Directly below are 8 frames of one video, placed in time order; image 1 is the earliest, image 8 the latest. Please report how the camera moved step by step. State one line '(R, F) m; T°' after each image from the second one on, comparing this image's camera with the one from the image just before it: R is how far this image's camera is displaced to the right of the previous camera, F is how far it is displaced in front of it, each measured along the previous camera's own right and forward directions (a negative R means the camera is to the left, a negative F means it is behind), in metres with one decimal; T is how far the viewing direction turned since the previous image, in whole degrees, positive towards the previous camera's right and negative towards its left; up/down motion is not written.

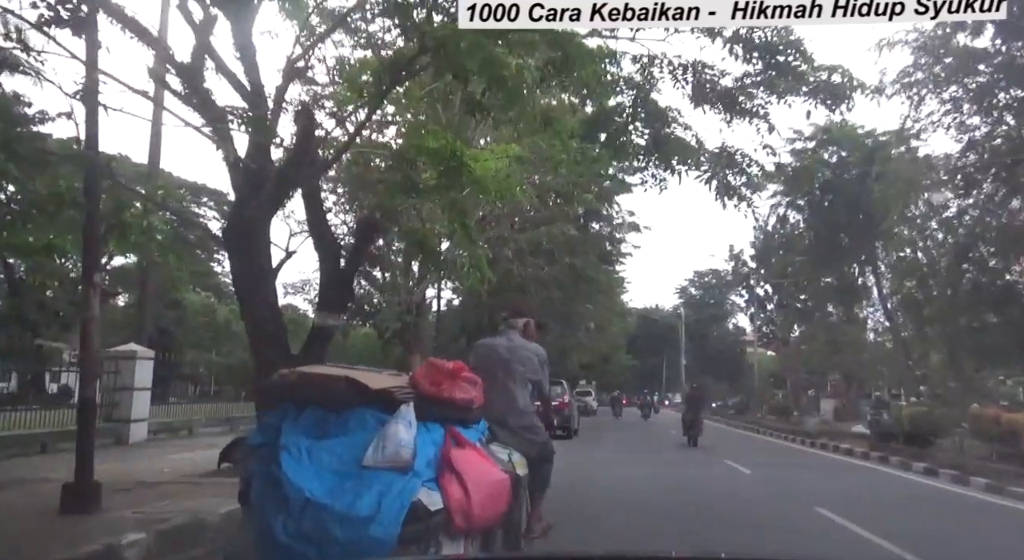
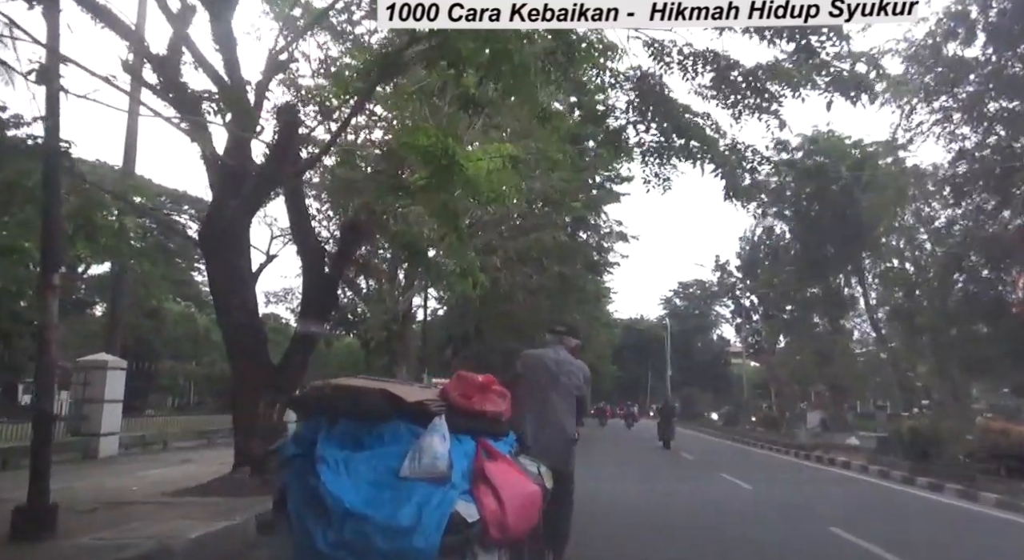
(-0.1, +0.4) m; +1°
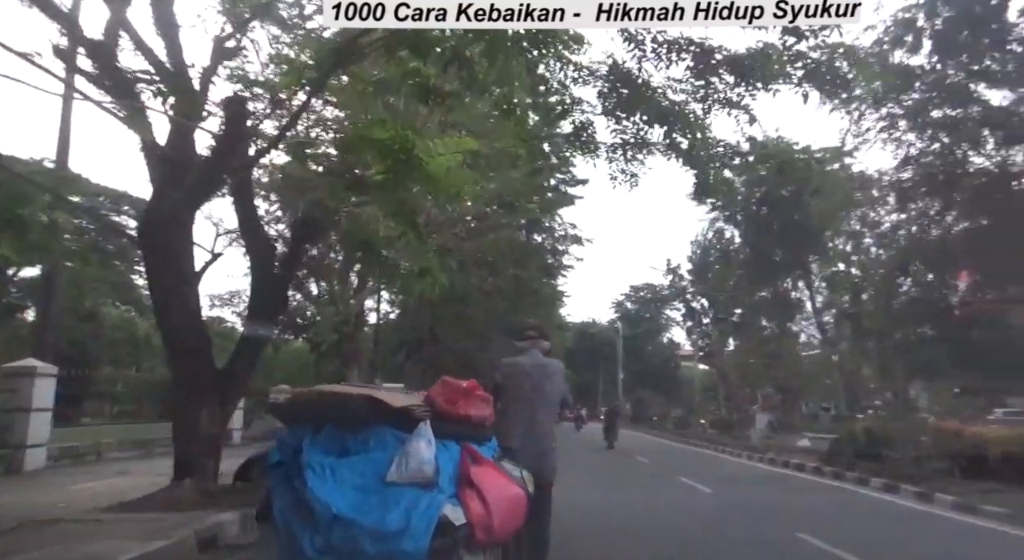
(-0.1, +0.3) m; +4°
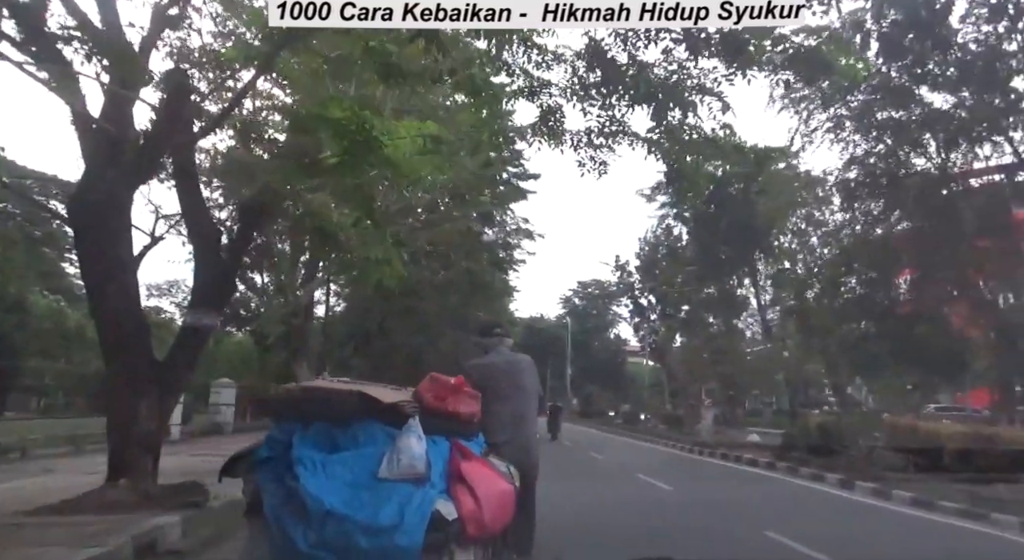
(-0.1, +0.2) m; +4°
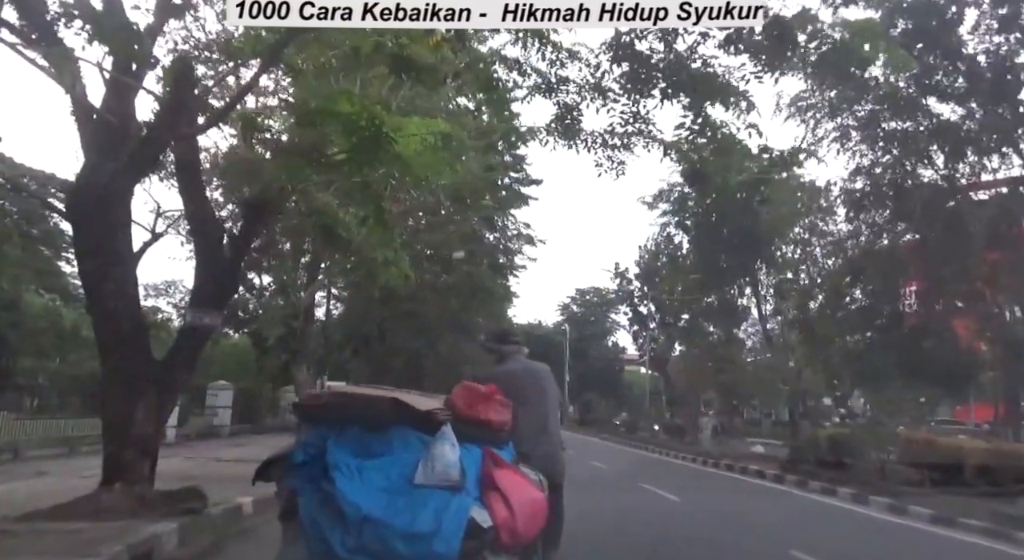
(-0.1, +0.2) m; 0°
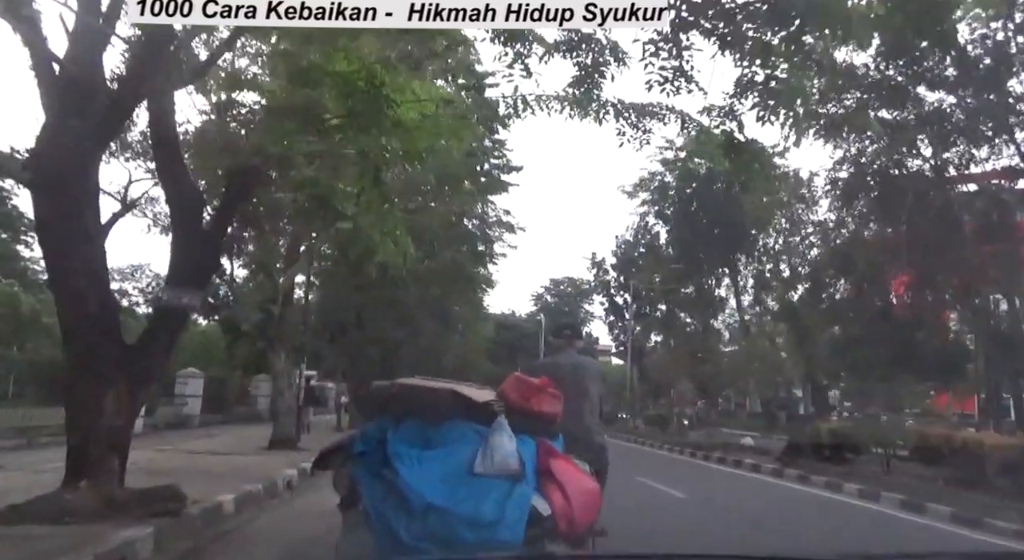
(-0.3, +0.5) m; +2°
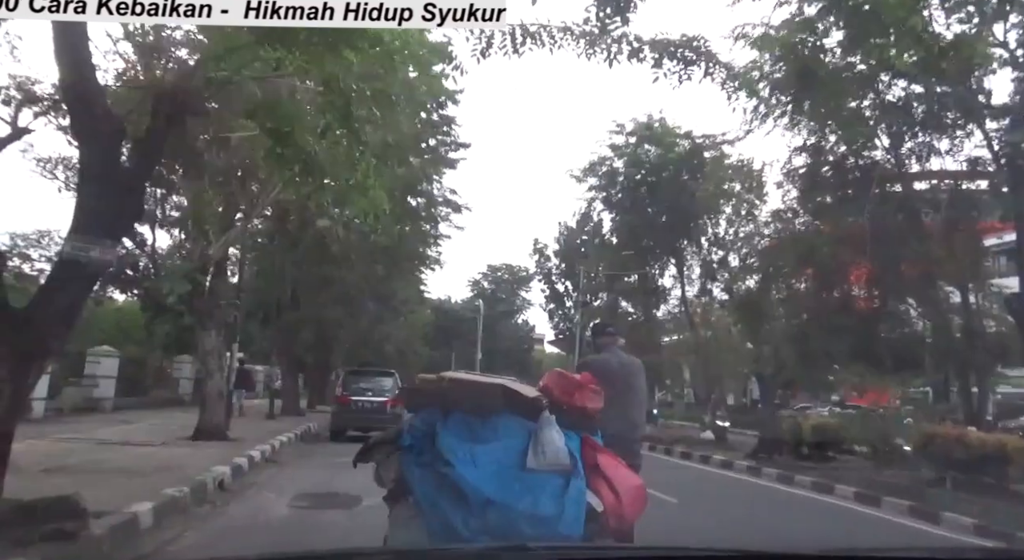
(-0.4, +1.0) m; +5°
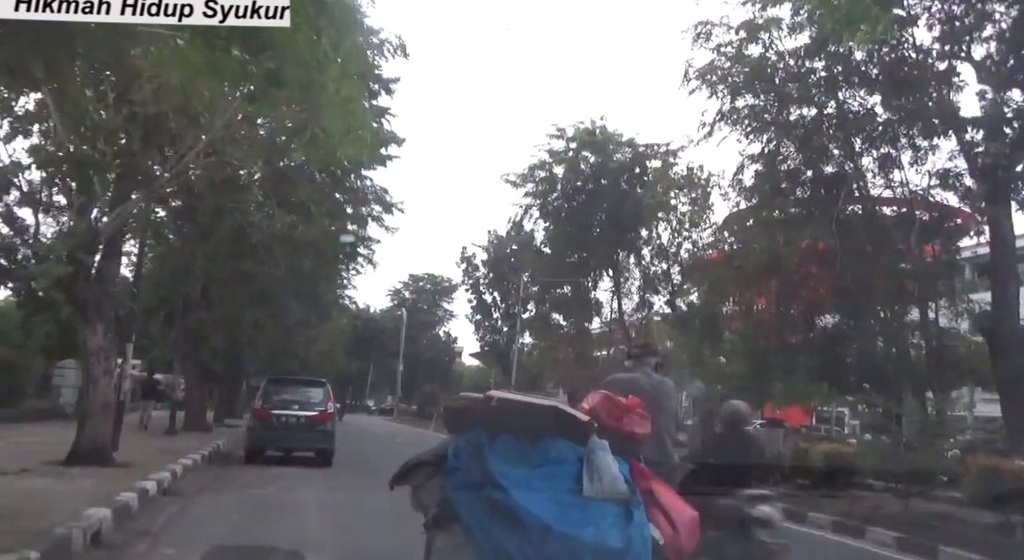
(-0.5, +1.5) m; +7°
